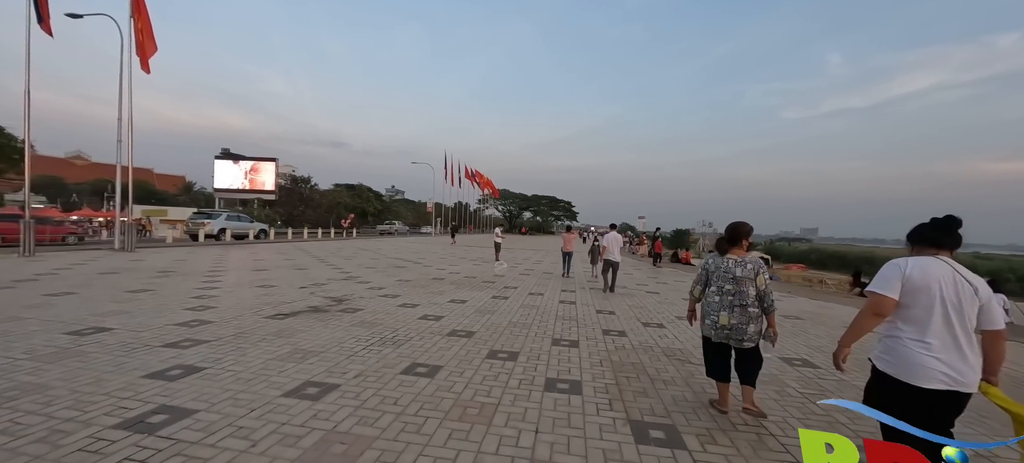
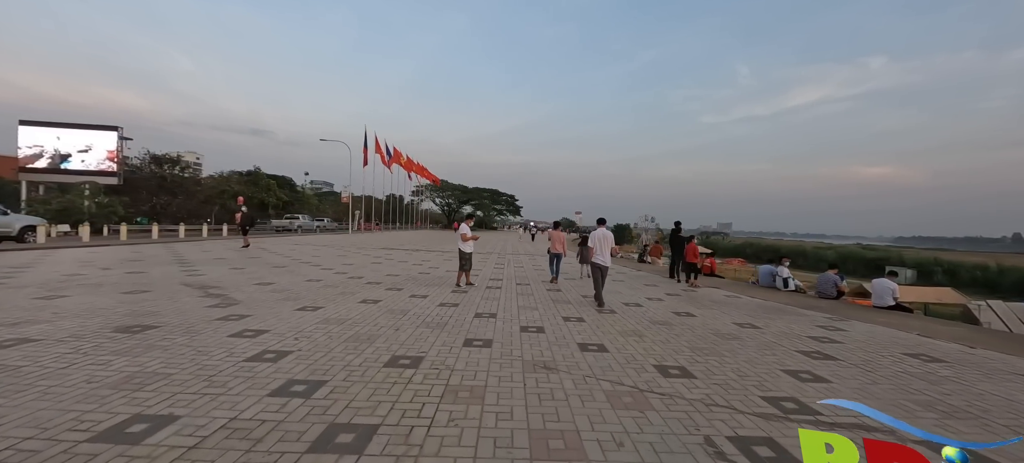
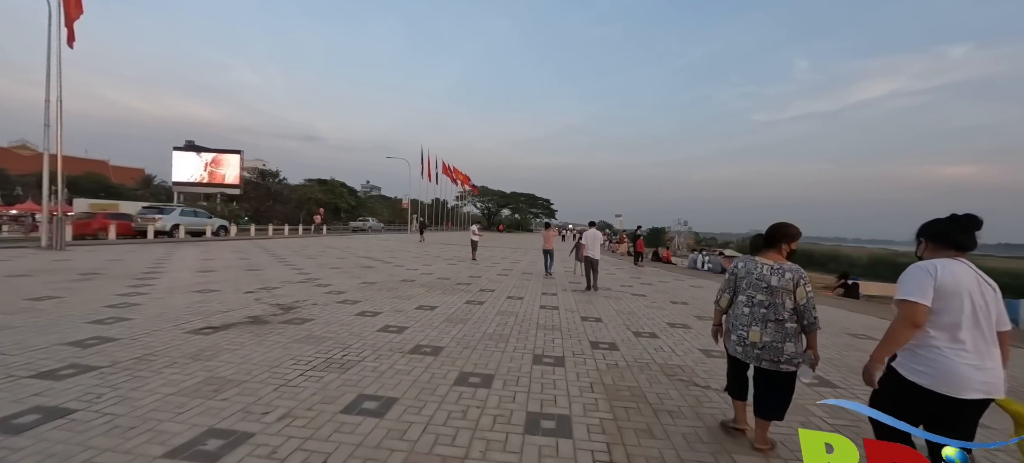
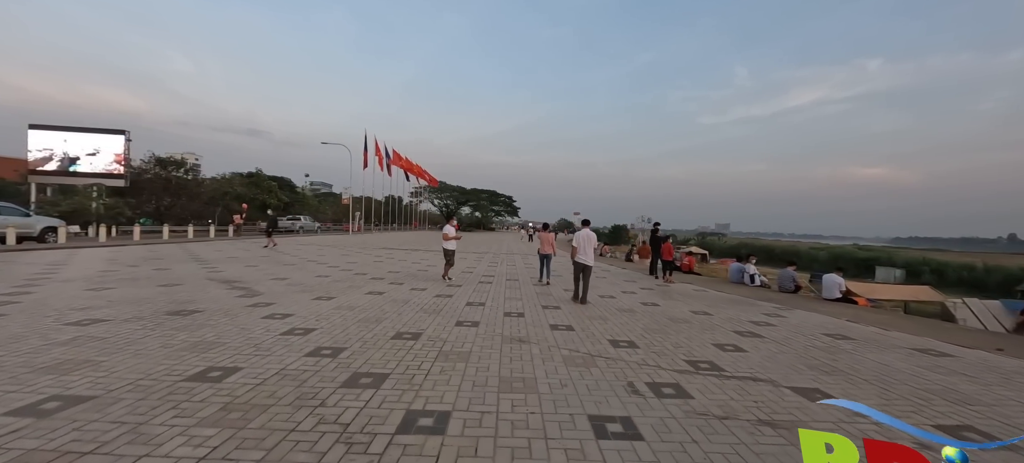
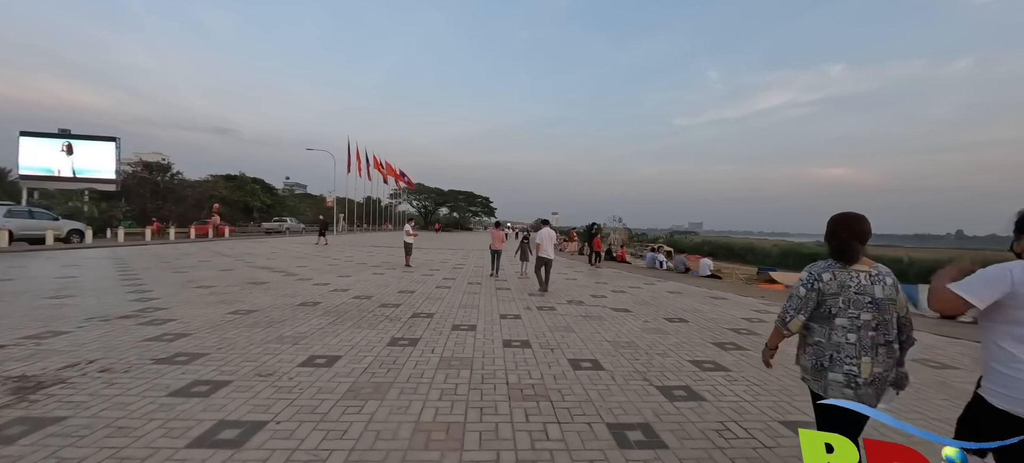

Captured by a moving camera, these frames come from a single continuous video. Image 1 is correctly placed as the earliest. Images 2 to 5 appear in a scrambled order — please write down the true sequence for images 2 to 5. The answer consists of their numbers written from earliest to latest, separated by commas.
3, 5, 4, 2
